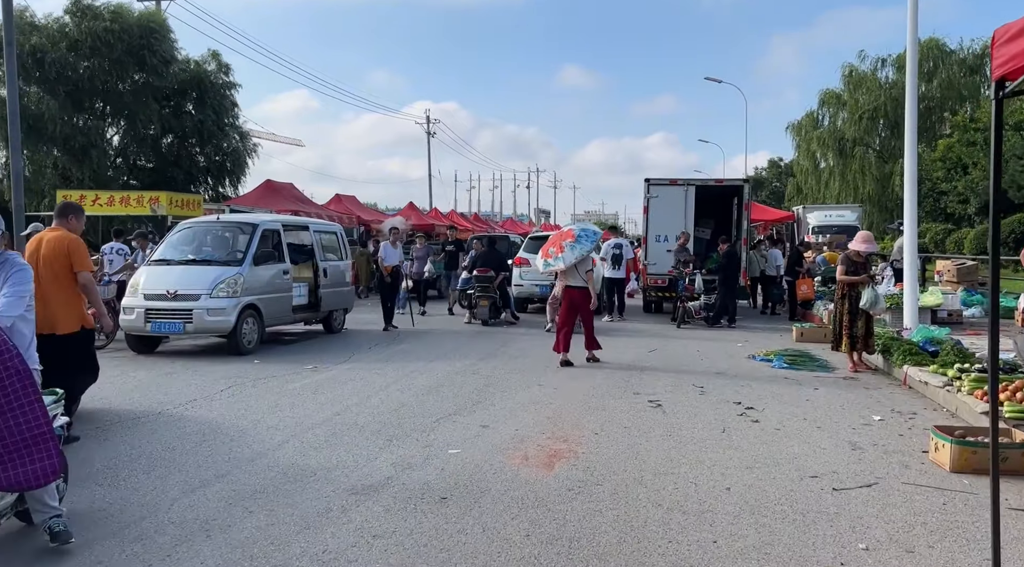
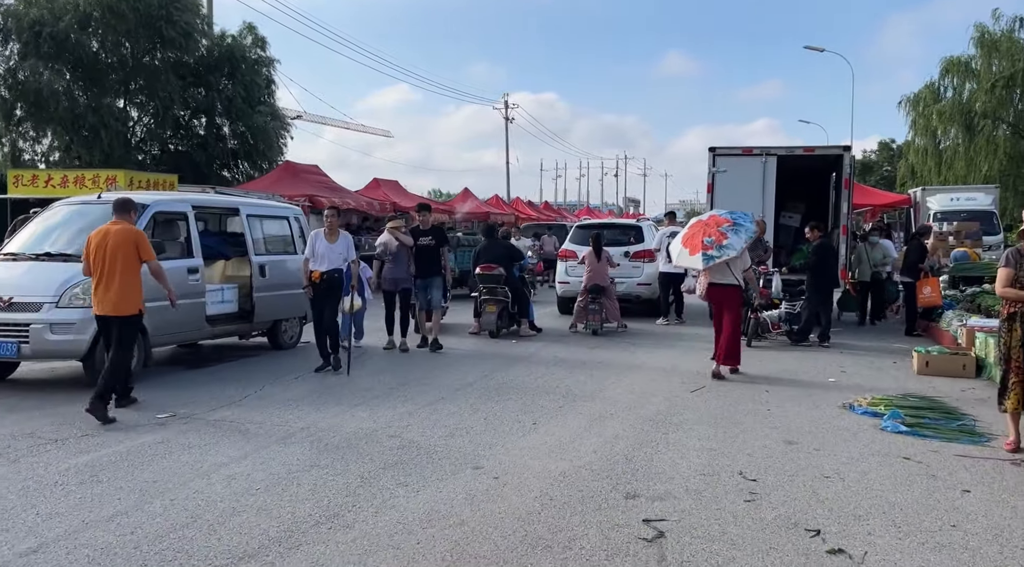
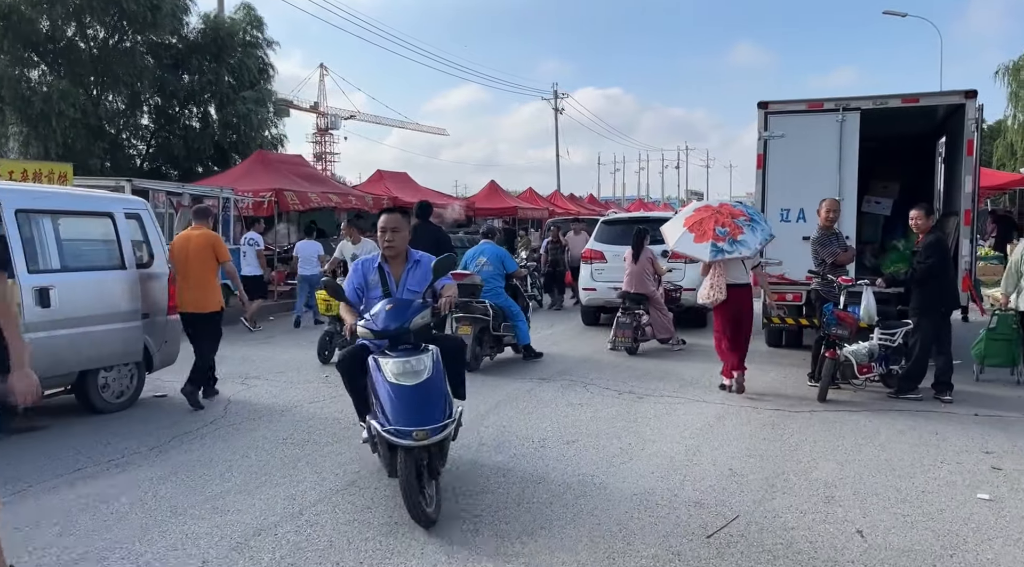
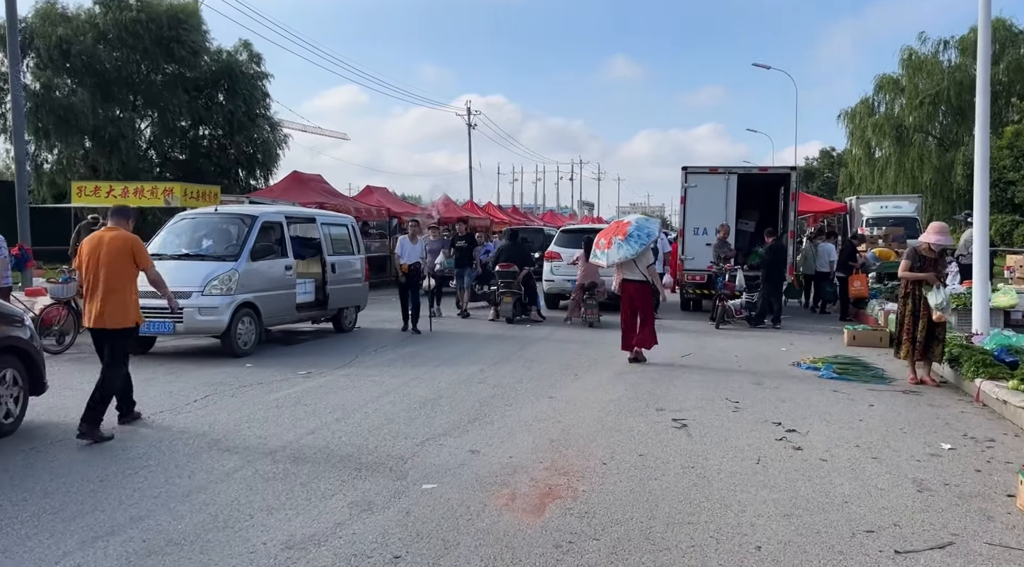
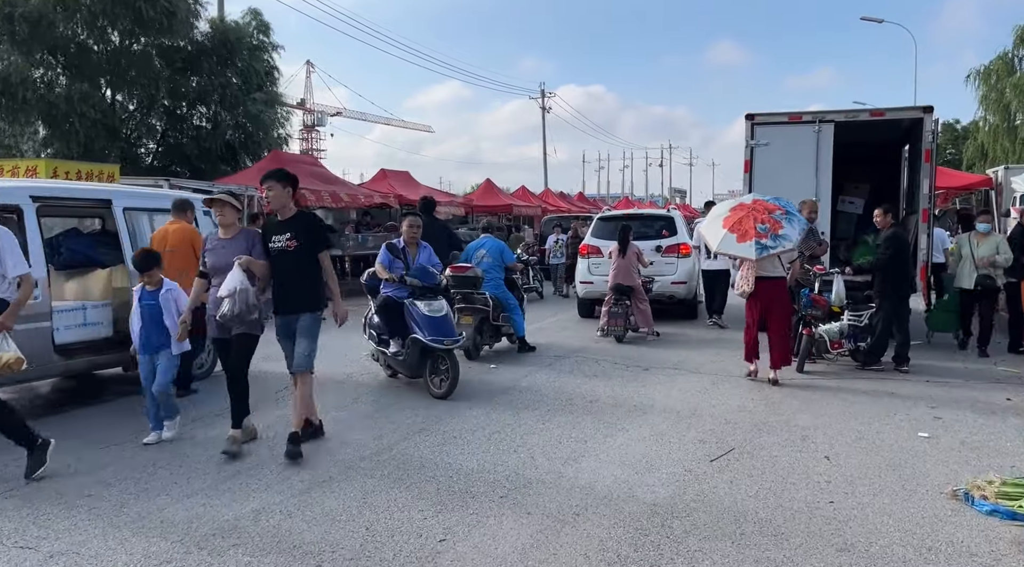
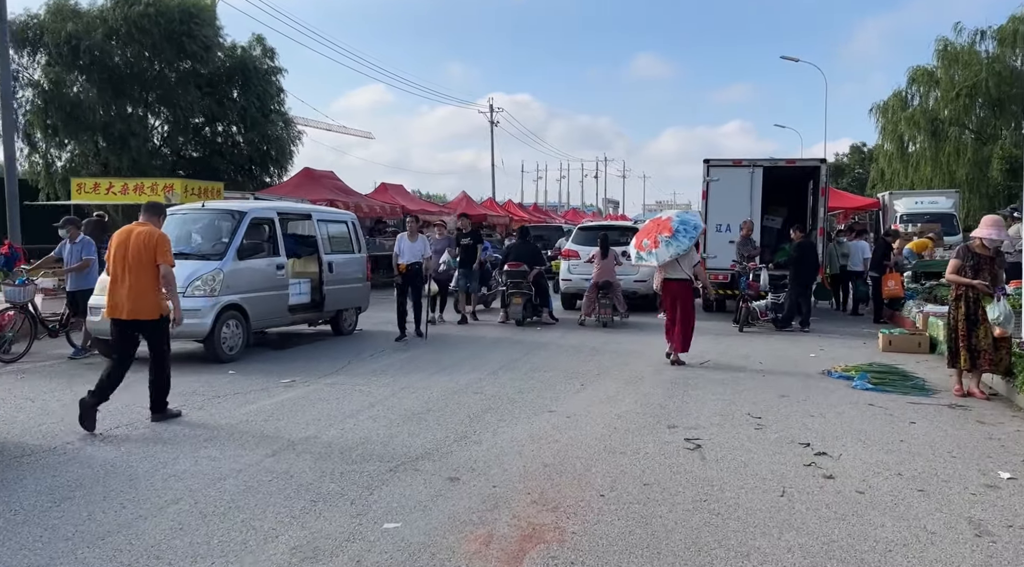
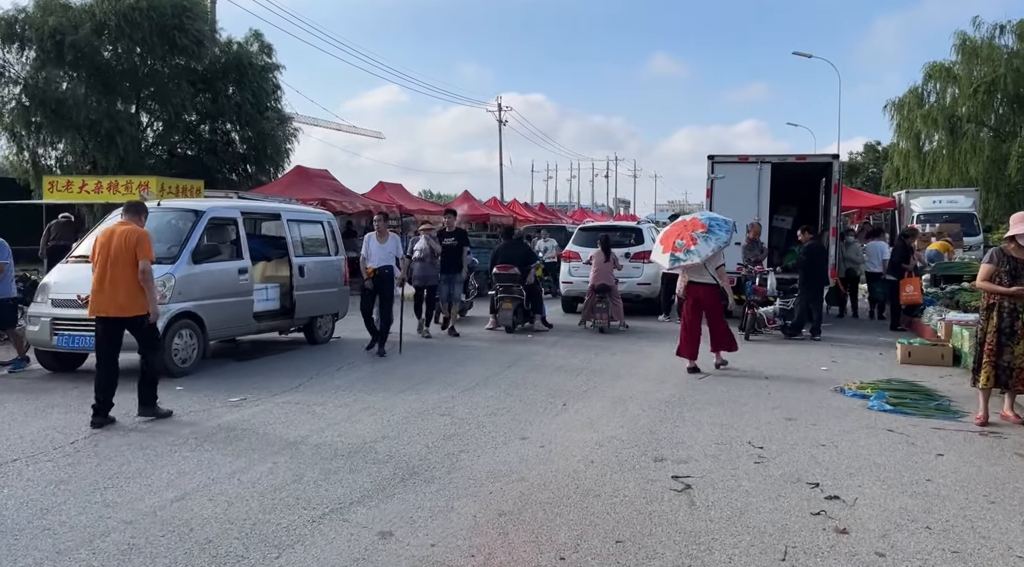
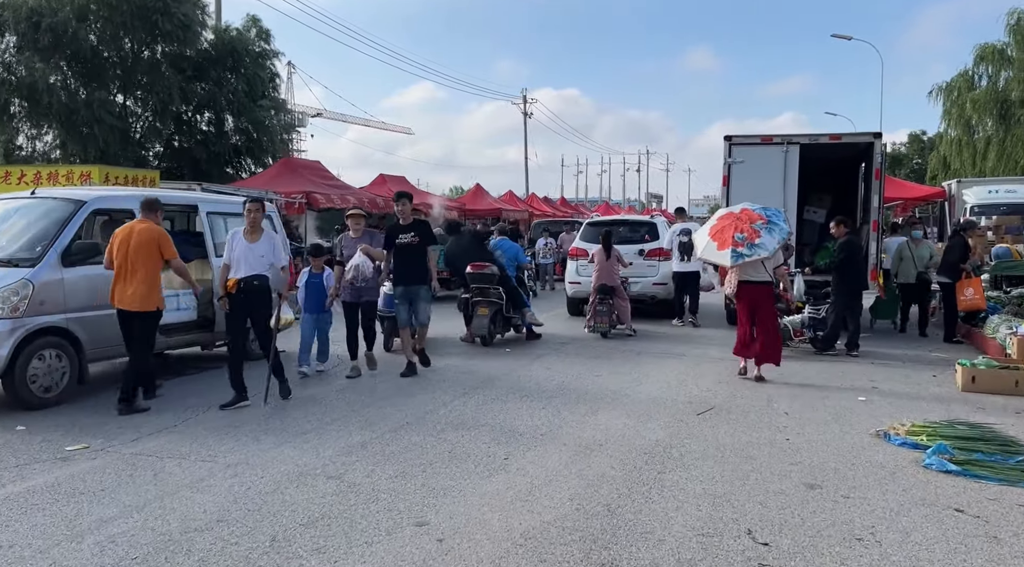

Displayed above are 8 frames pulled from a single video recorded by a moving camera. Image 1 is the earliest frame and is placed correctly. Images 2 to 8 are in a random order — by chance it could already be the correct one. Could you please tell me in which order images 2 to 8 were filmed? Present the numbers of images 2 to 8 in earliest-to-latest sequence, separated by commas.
4, 6, 7, 2, 8, 5, 3
